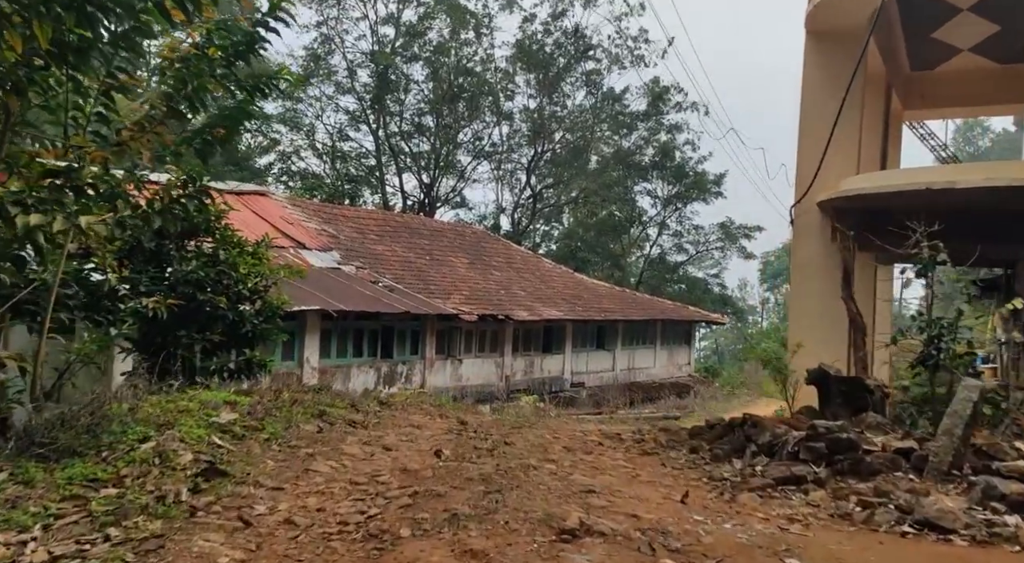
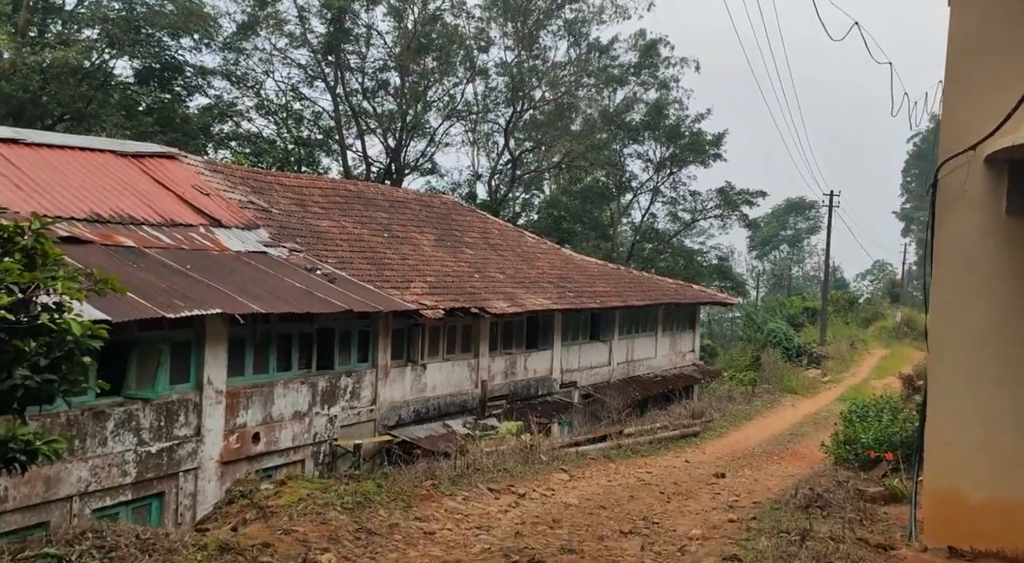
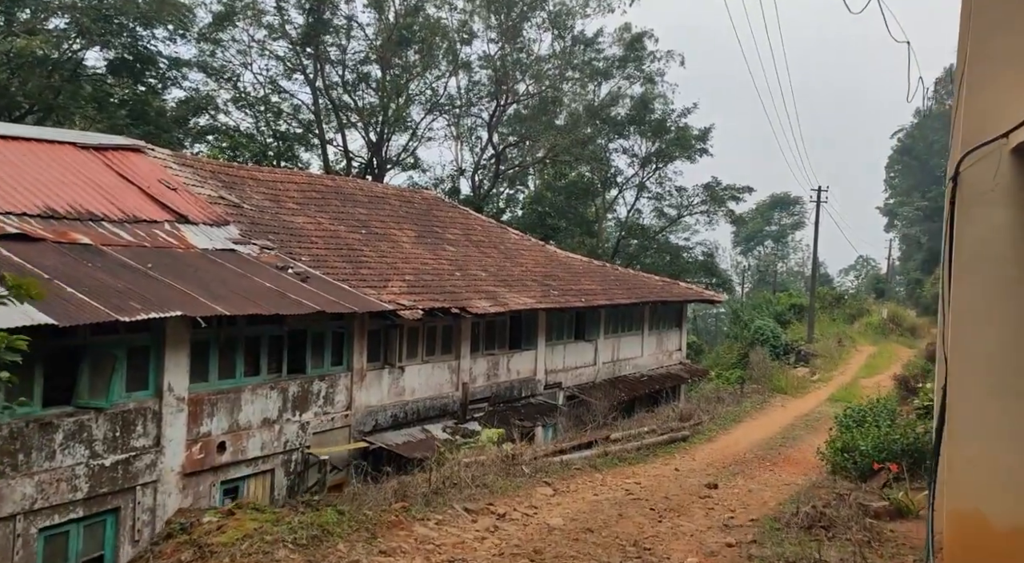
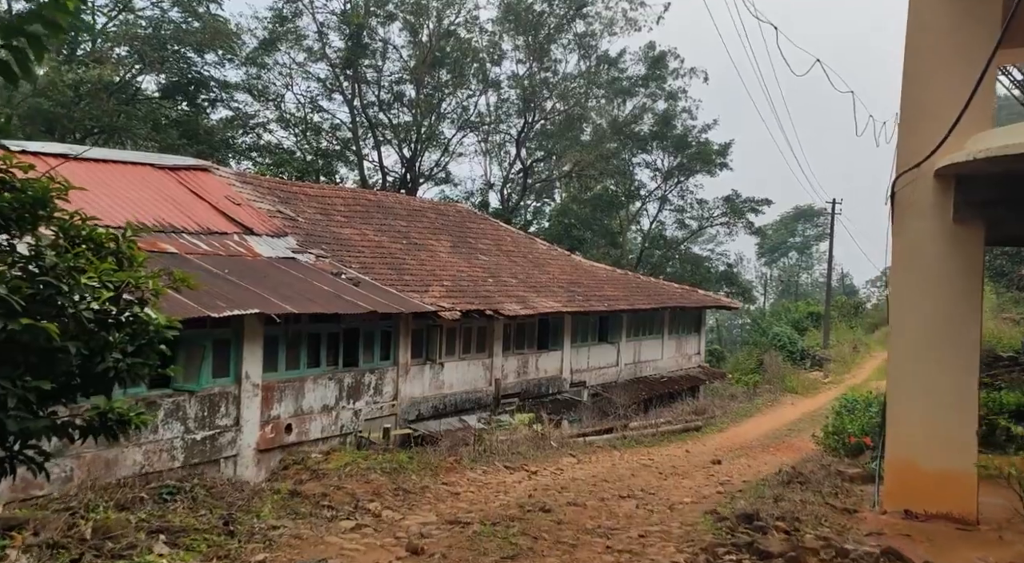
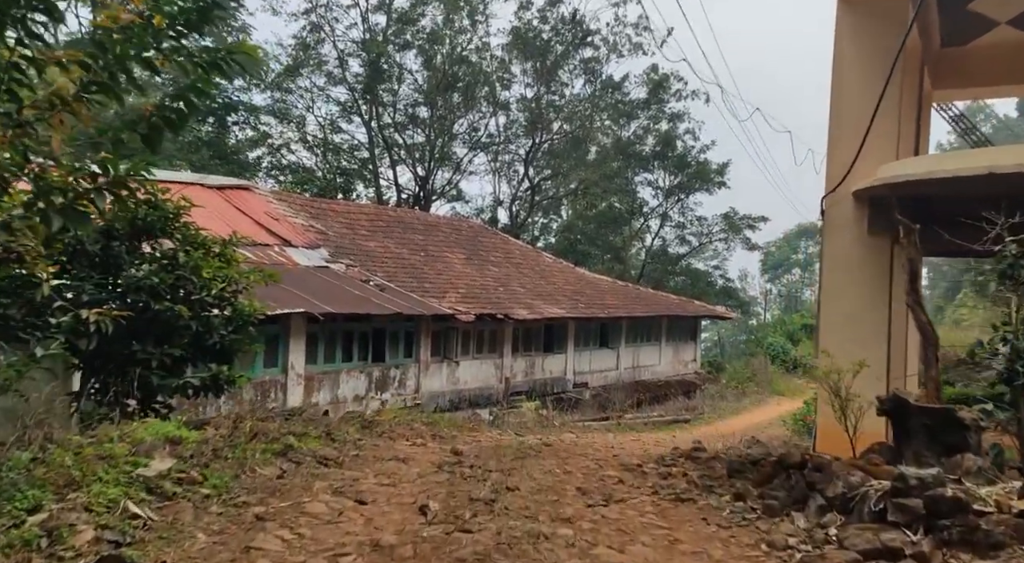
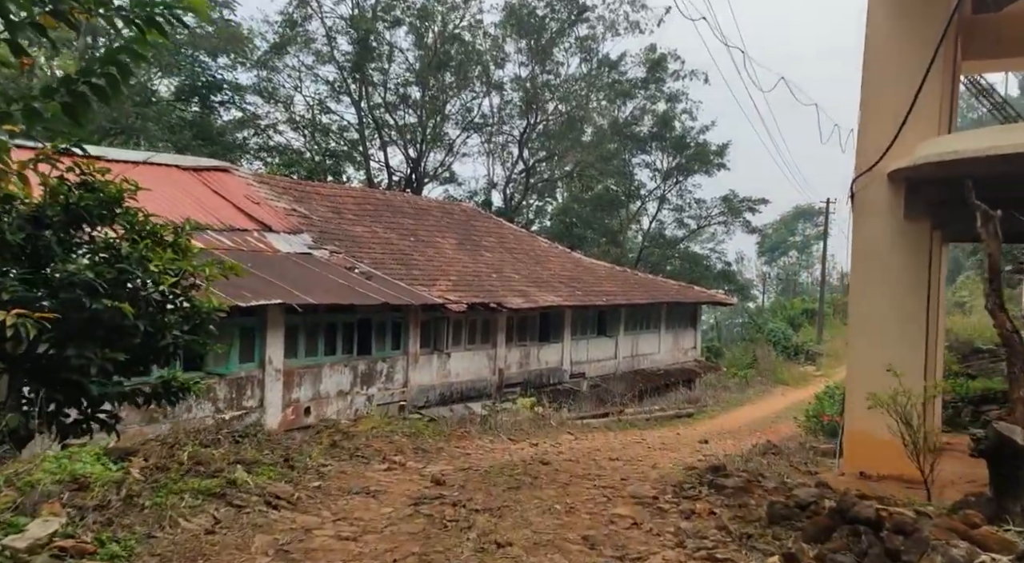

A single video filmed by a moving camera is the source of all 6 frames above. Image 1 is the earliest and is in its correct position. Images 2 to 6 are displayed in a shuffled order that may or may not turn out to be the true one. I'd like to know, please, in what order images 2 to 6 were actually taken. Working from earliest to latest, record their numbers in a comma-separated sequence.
5, 6, 4, 2, 3
